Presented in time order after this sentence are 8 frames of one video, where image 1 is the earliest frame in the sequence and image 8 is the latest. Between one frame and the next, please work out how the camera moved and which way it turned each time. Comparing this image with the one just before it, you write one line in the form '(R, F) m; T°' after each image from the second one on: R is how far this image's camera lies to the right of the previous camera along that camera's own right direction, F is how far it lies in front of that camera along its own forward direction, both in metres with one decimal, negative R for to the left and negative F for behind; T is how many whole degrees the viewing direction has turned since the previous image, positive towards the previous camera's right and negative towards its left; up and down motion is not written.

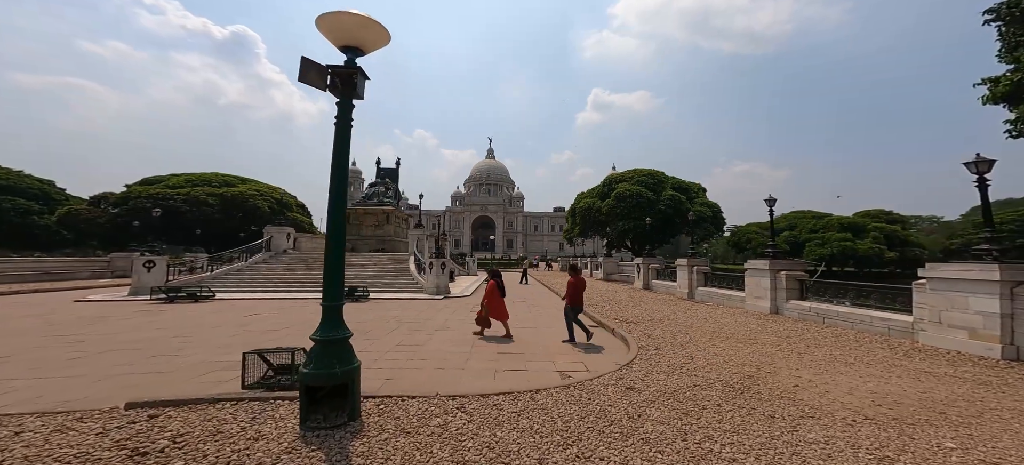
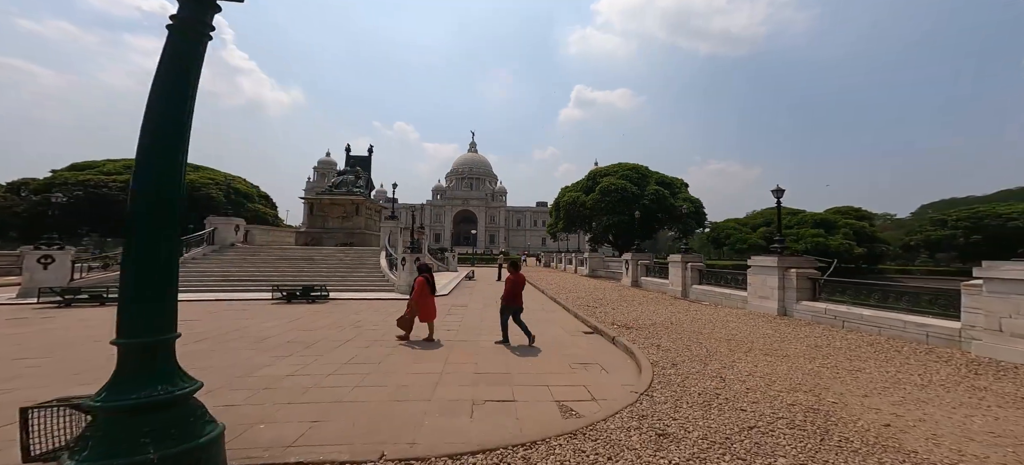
(0.0, +1.5) m; +3°
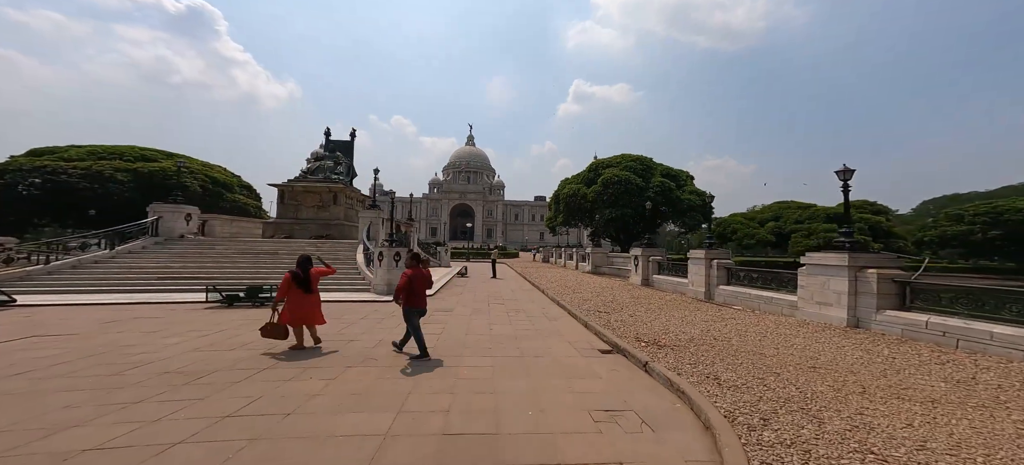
(+0.1, +2.2) m; 0°
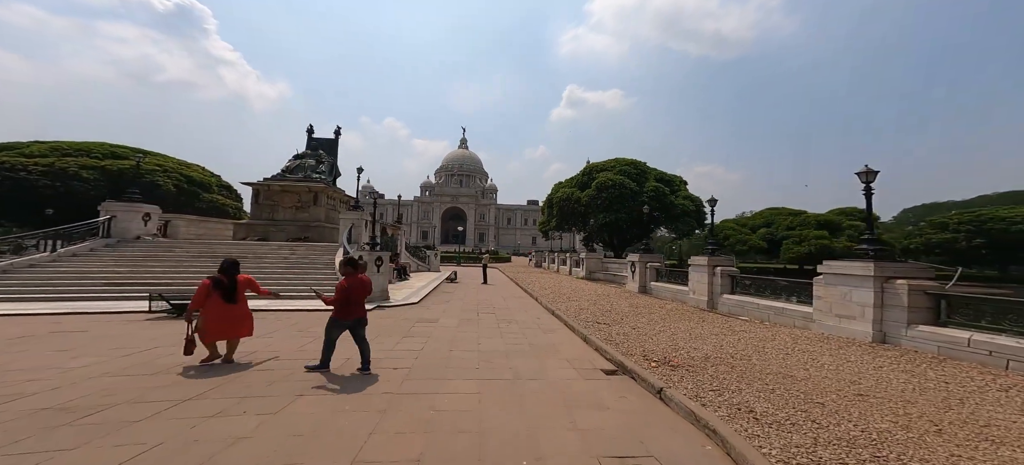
(0.0, +0.9) m; +1°
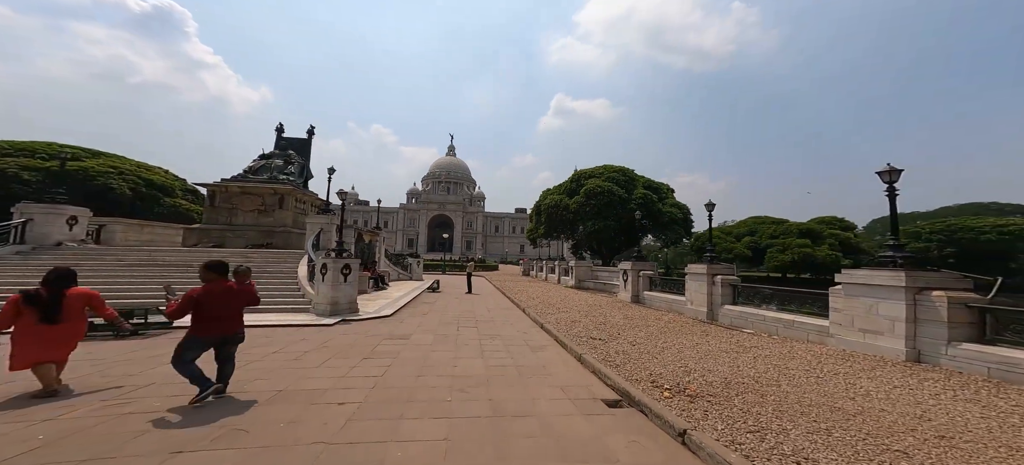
(0.0, +1.1) m; +2°
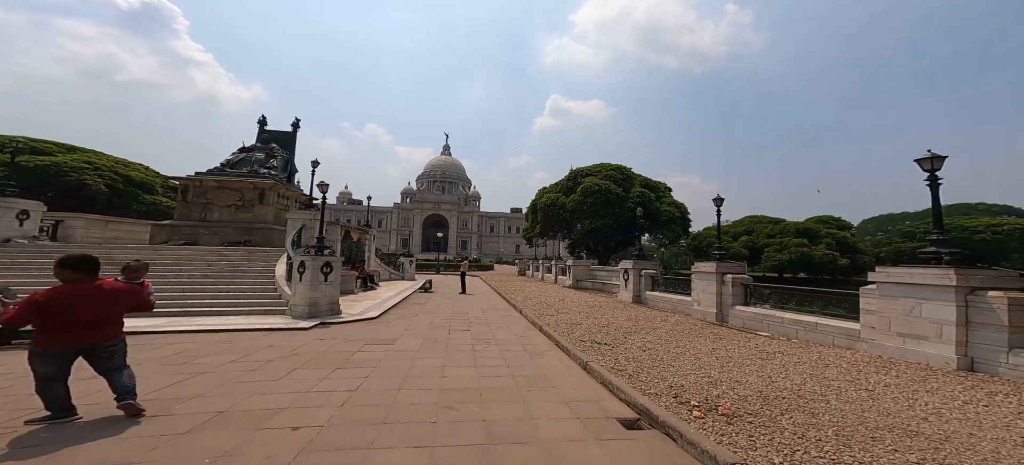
(0.0, +0.8) m; +1°
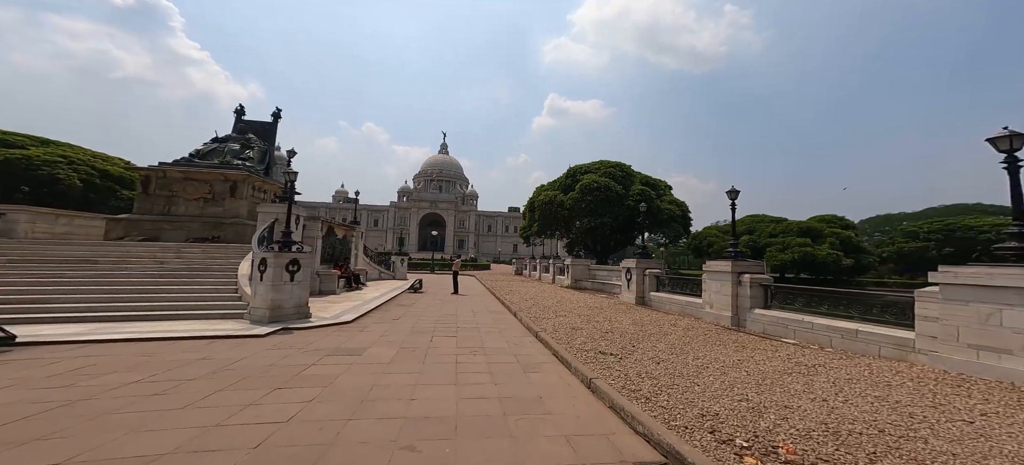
(+0.2, +1.2) m; 0°
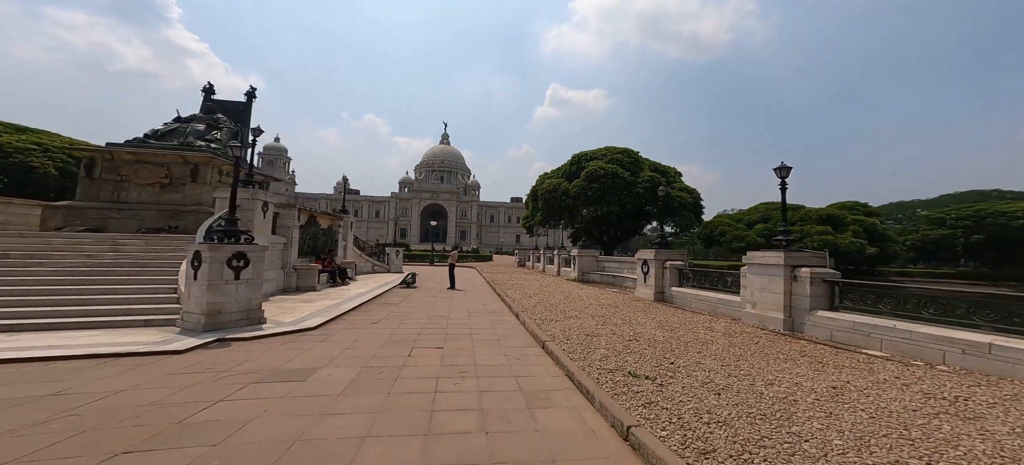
(+0.1, +1.8) m; 0°
